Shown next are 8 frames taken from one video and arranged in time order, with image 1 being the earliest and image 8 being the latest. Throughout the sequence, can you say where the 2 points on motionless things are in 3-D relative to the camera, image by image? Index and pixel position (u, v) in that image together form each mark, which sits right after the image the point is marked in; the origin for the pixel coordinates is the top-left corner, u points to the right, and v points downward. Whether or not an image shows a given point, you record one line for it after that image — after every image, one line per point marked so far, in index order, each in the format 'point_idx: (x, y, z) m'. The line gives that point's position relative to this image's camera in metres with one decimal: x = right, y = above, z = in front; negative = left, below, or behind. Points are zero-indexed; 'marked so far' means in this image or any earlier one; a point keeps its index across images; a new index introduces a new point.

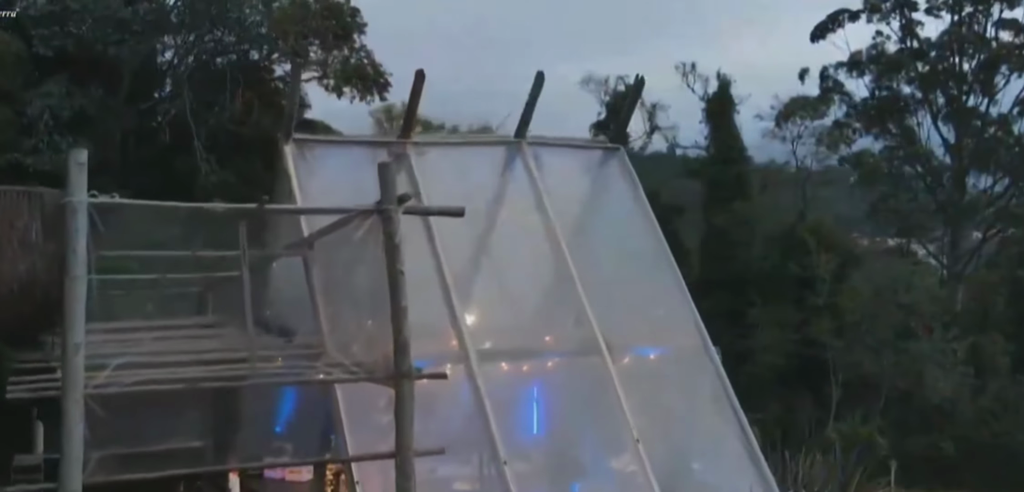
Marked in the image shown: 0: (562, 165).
0: (+0.3, +0.5, +6.6) m
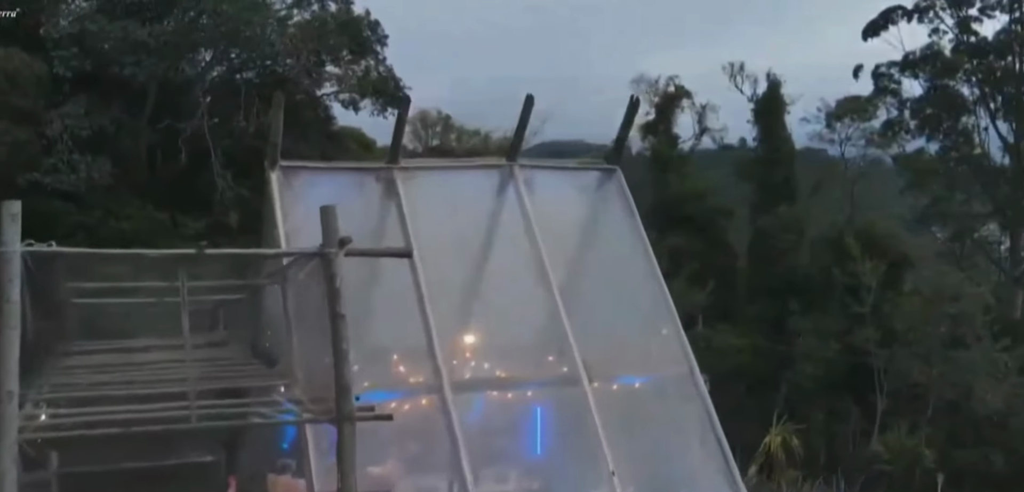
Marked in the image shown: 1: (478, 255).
0: (+0.2, +0.4, +6.6) m
1: (-0.3, -0.1, +6.1) m
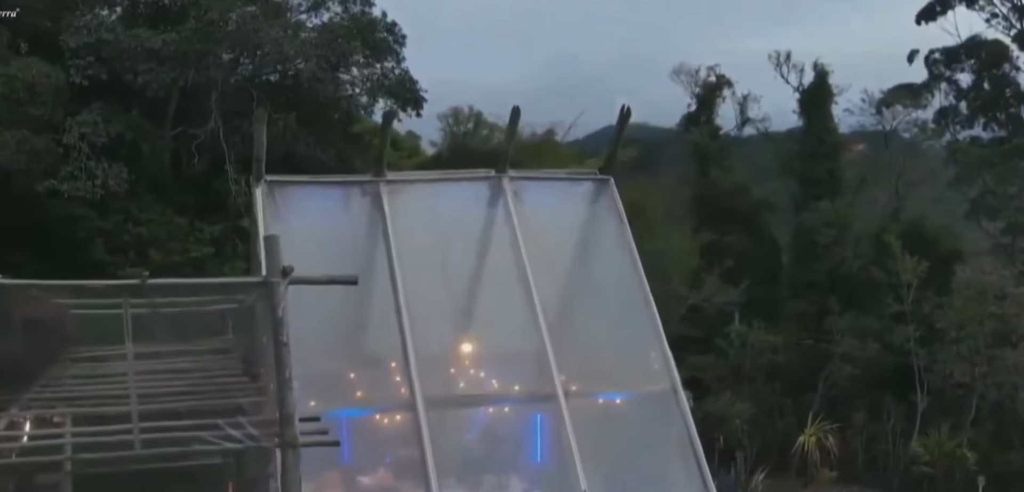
0: (+0.2, +0.3, +6.5) m
1: (-0.4, -0.1, +6.1) m
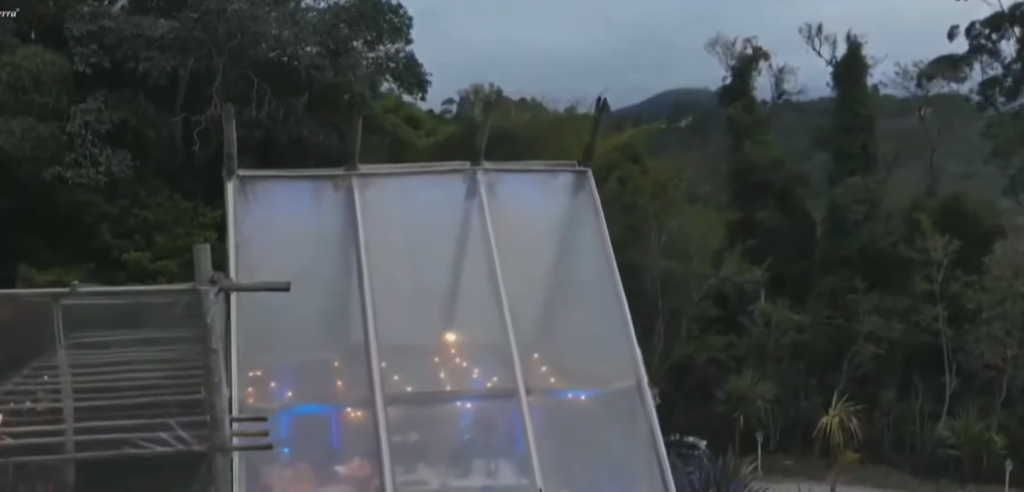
0: (+0.1, +0.4, +6.5) m
1: (-0.5, -0.1, +6.1) m
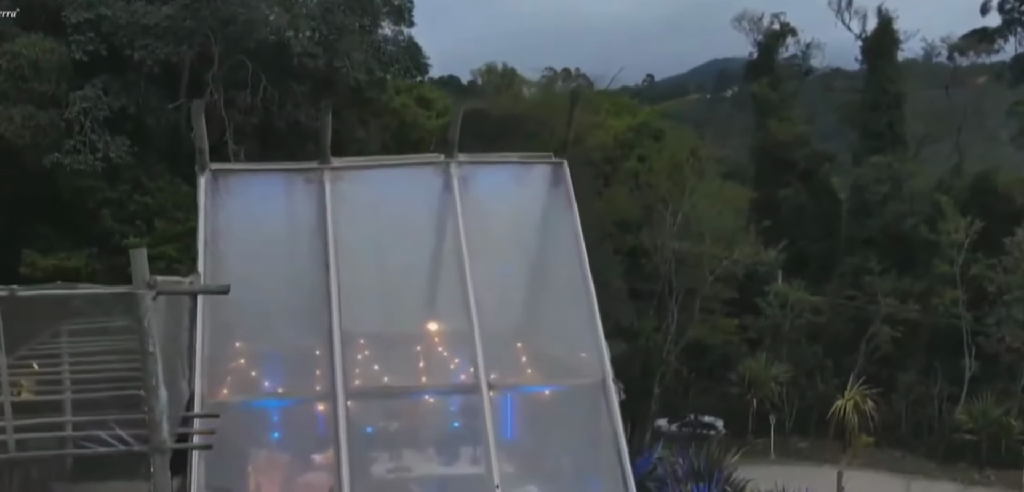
0: (-0.1, +0.4, +6.5) m
1: (-0.7, 0.0, +6.1) m
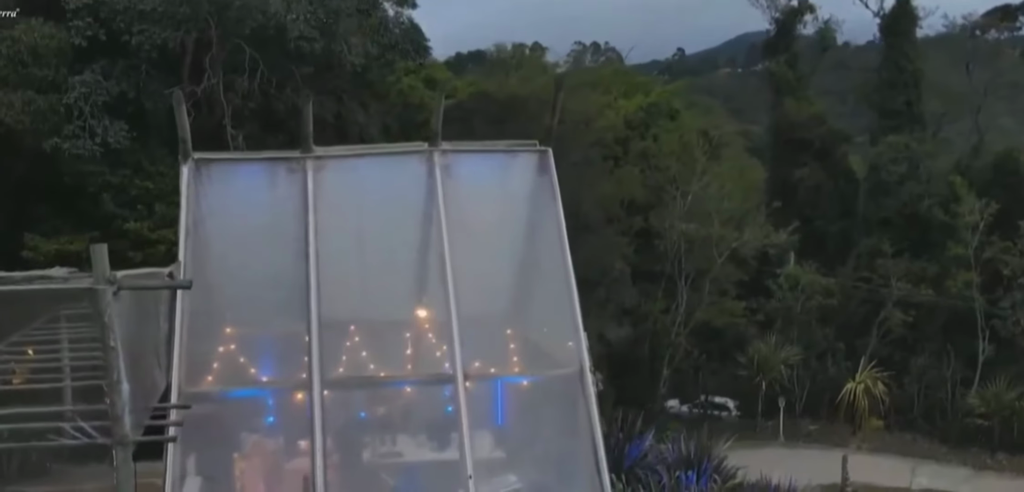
0: (-0.2, +0.5, +6.5) m
1: (-0.8, 0.0, +6.1) m
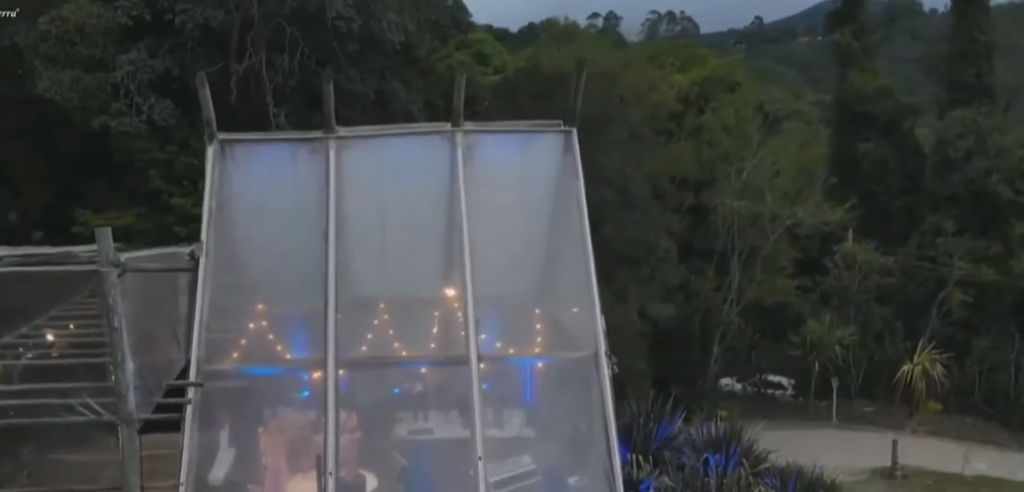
0: (0.0, +0.7, +6.4) m
1: (-0.7, +0.2, +6.1) m
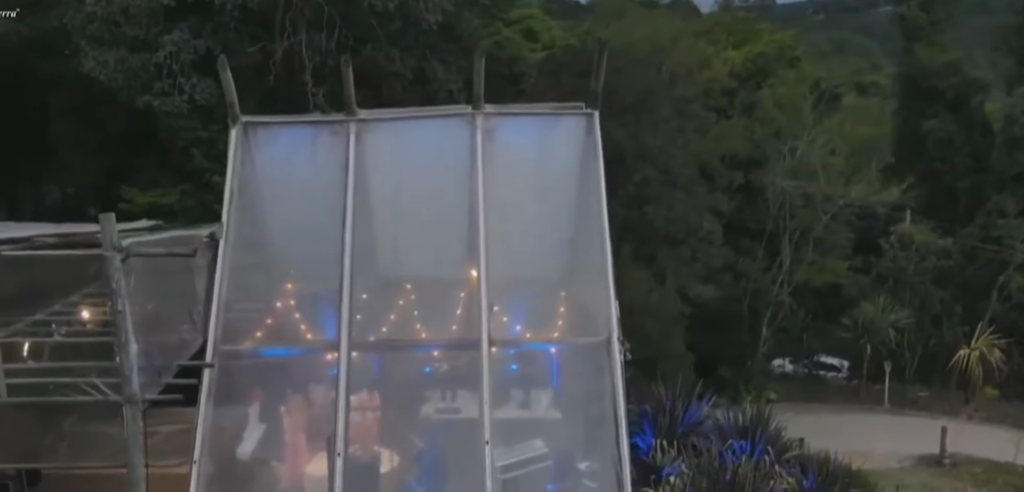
0: (+0.1, +0.8, +6.4) m
1: (-0.6, +0.3, +6.2) m
